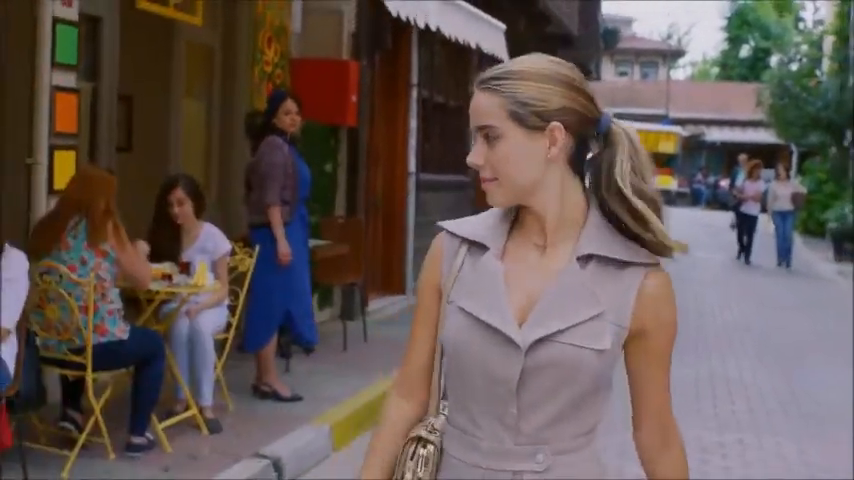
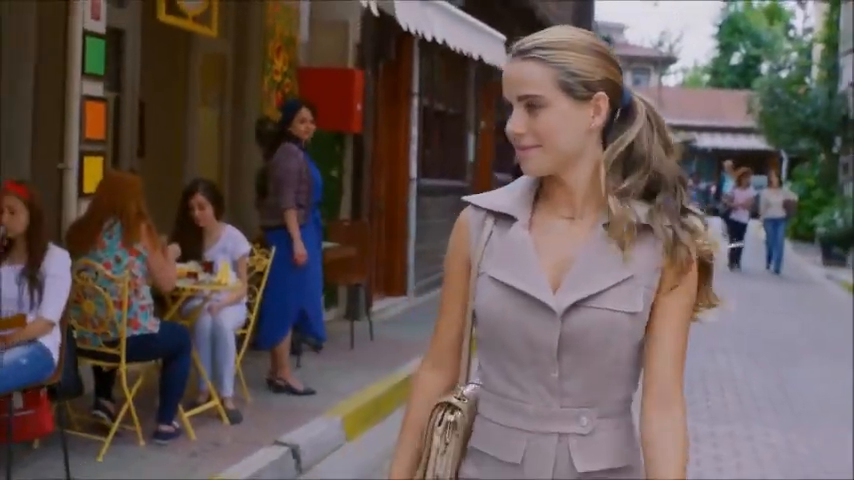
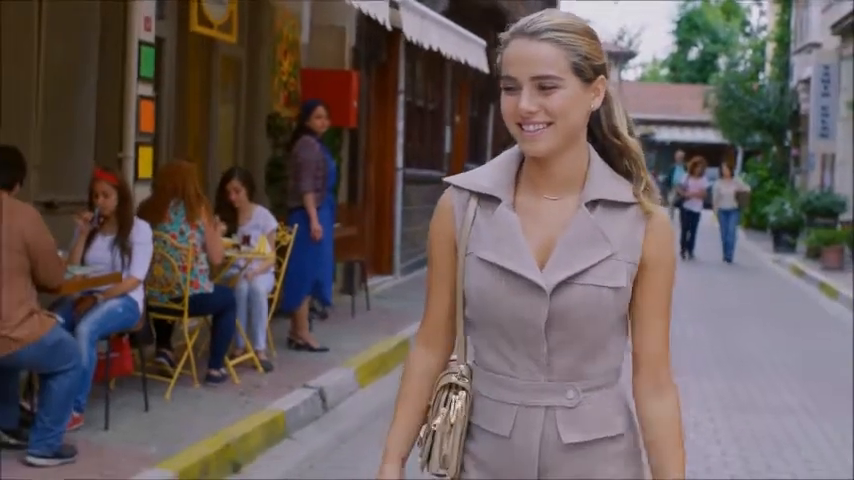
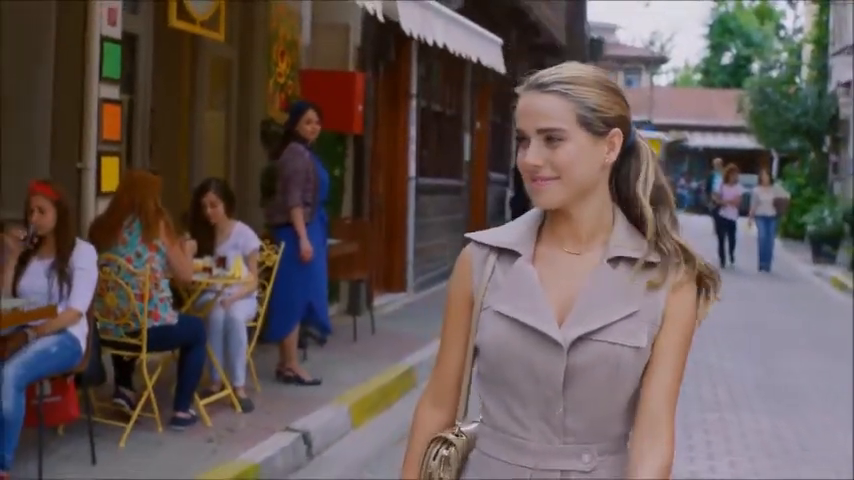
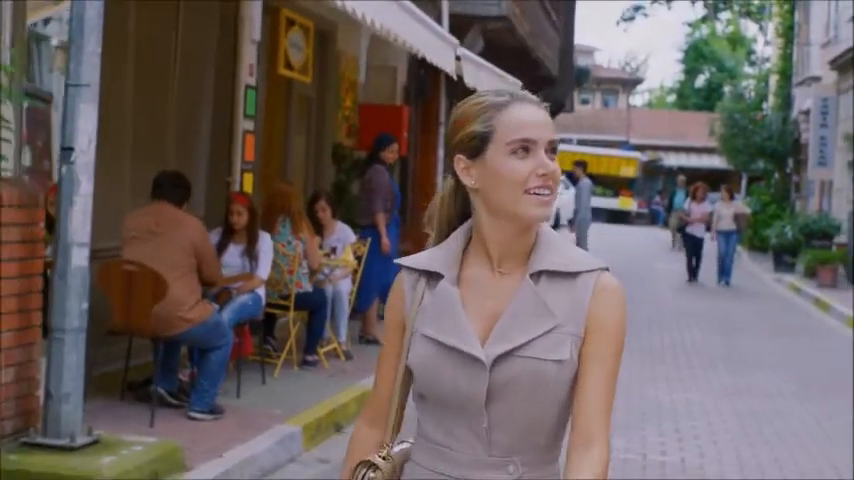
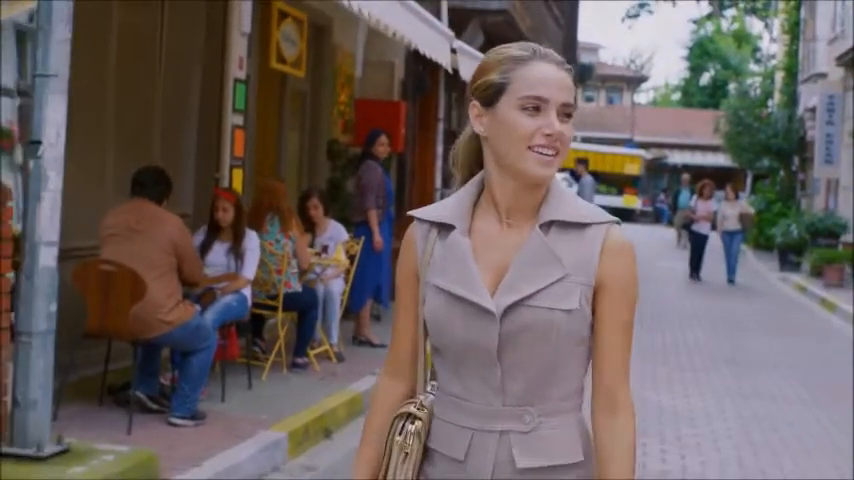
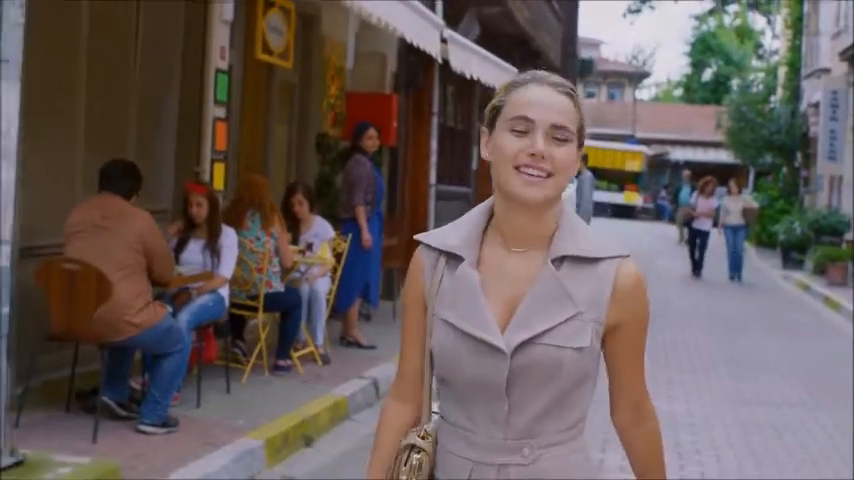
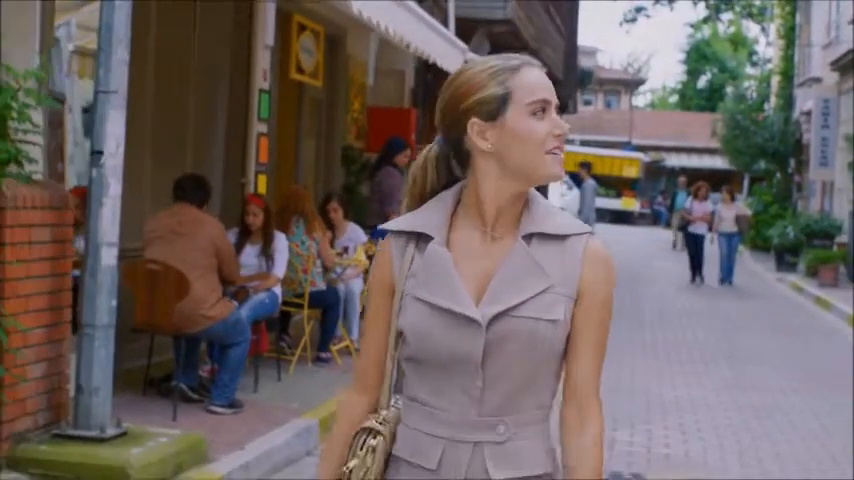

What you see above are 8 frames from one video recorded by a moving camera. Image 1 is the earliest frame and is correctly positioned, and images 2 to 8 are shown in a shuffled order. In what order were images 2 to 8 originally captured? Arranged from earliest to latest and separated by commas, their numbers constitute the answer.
2, 4, 3, 7, 6, 5, 8
